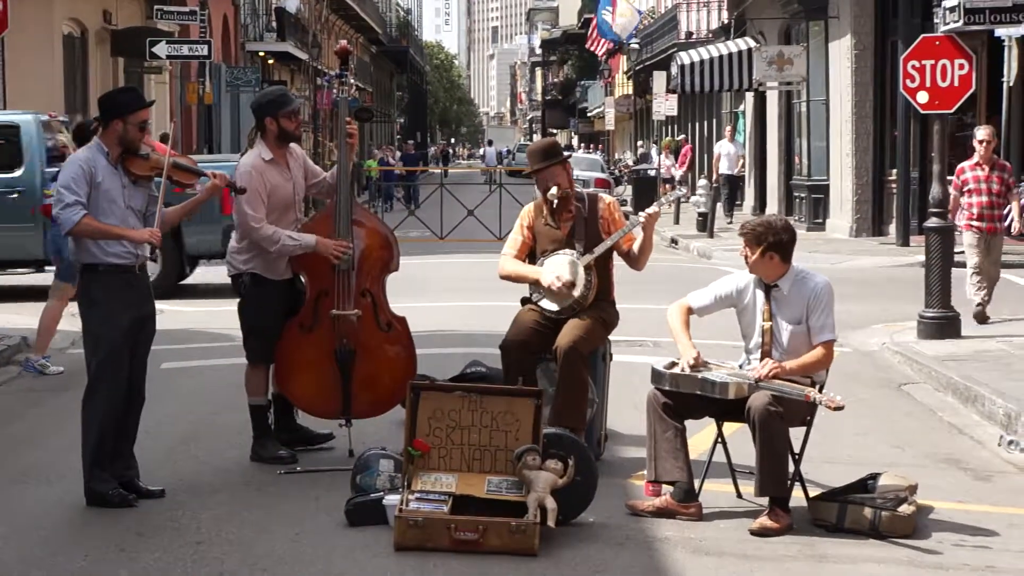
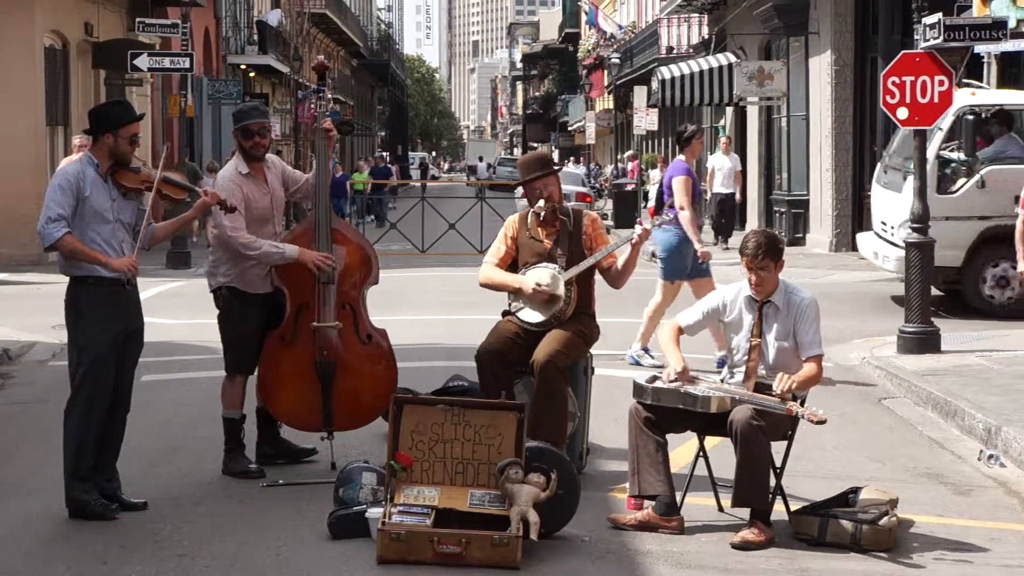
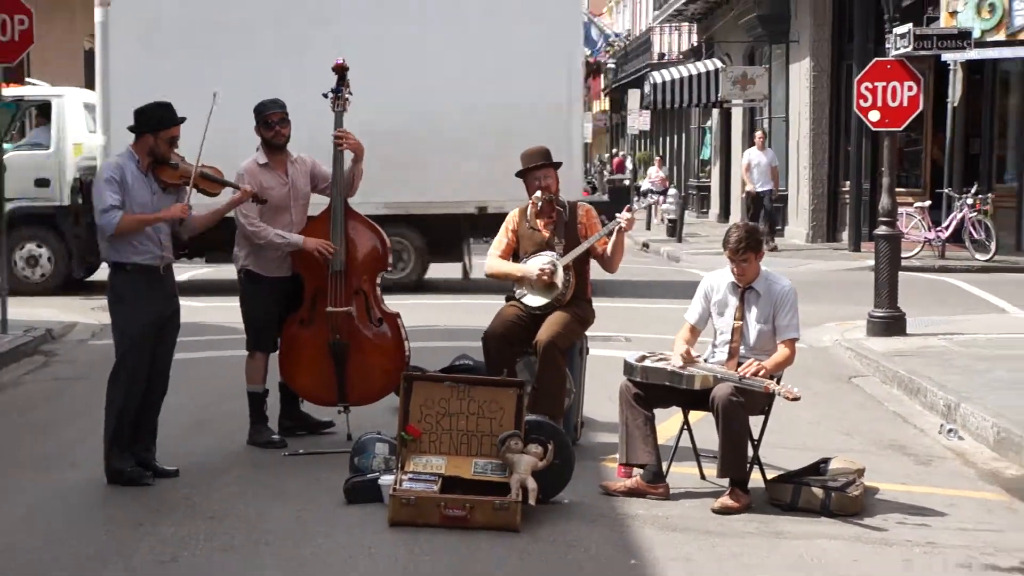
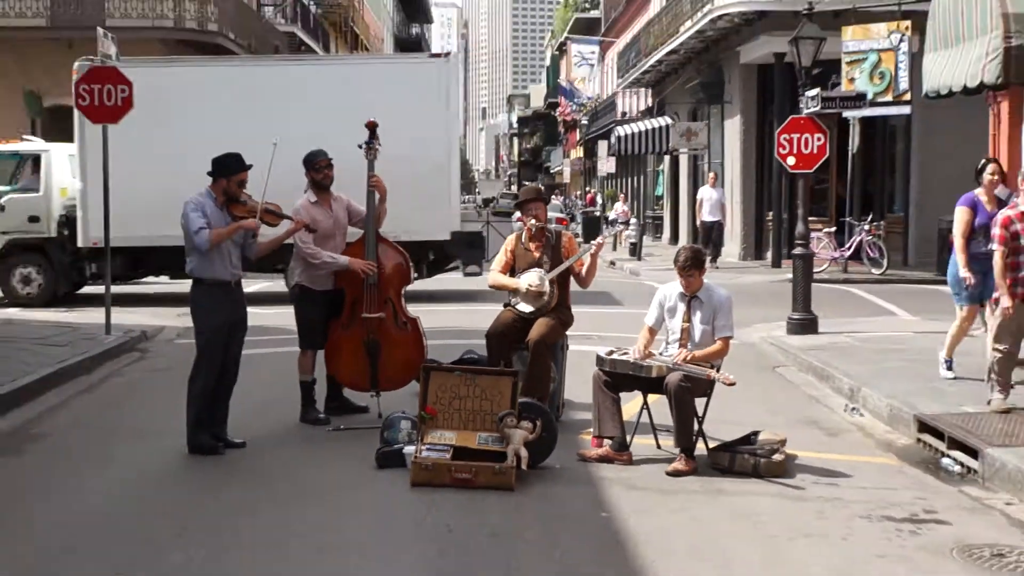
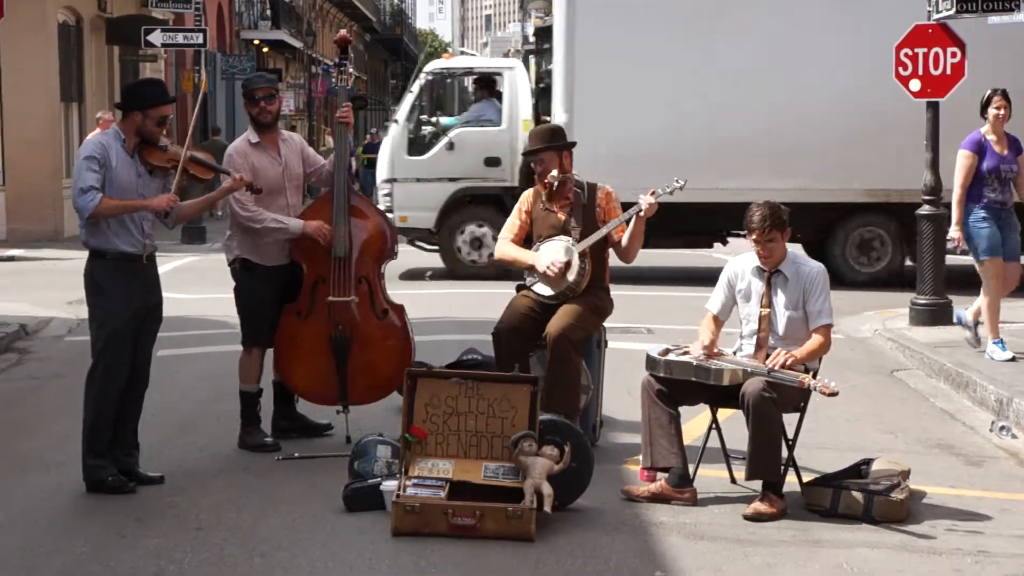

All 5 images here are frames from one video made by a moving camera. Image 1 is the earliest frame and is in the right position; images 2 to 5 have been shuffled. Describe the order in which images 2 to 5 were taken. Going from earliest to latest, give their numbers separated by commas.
2, 5, 3, 4
